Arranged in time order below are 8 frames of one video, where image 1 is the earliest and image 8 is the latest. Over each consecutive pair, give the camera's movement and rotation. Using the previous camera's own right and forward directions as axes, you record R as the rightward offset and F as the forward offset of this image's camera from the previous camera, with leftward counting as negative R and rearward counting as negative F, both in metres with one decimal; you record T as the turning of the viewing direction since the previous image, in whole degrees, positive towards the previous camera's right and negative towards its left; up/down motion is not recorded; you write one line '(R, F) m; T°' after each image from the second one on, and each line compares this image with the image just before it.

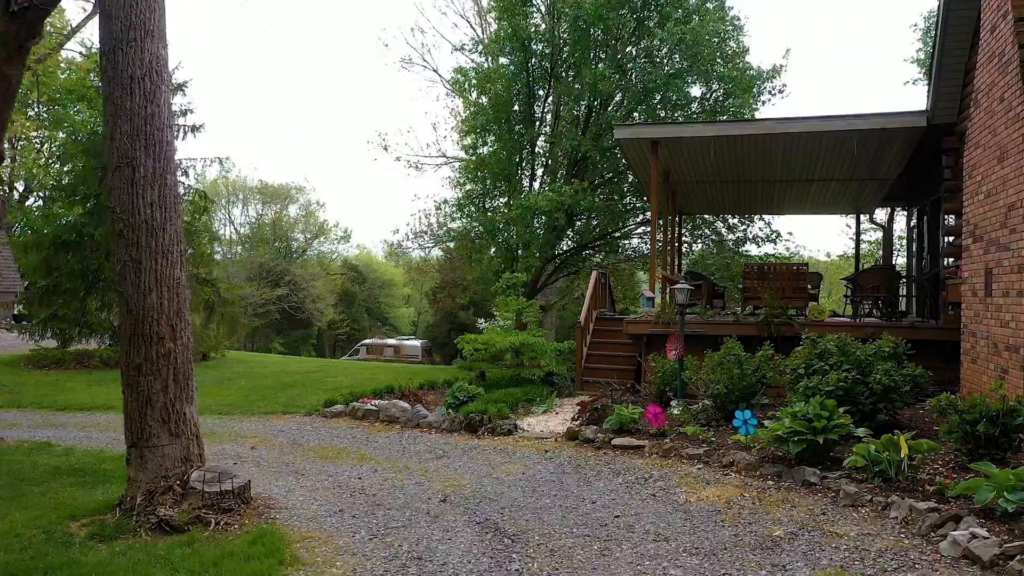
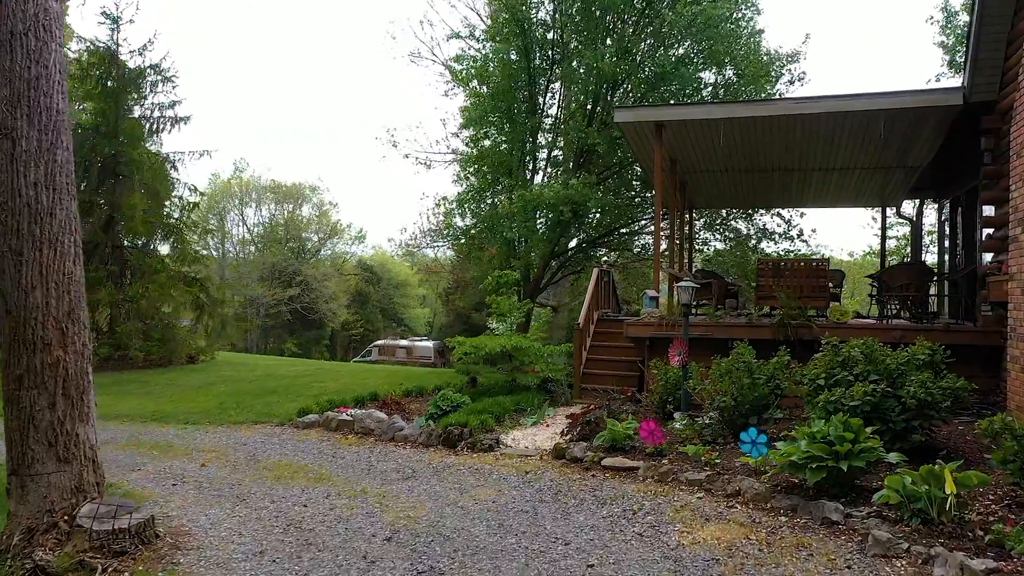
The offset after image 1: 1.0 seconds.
(+0.3, +0.7) m; -1°
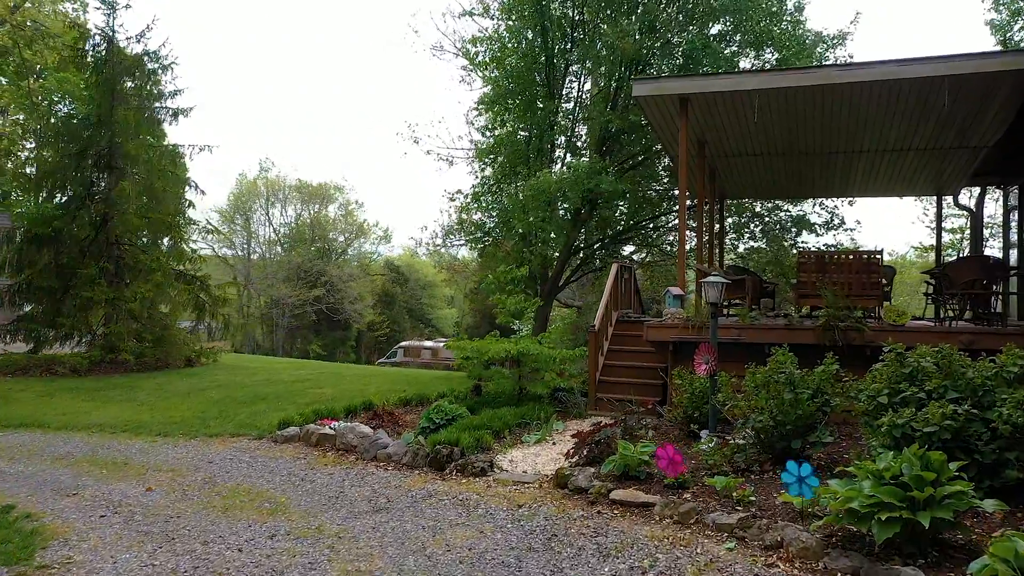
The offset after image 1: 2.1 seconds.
(+0.2, +0.9) m; -2°
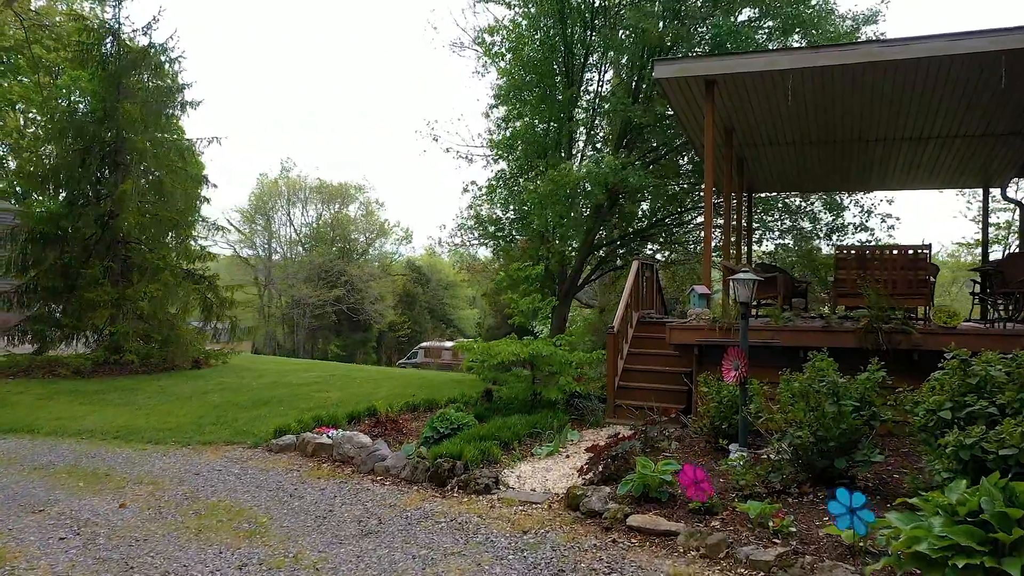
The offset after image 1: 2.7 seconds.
(+0.1, +0.5) m; -2°
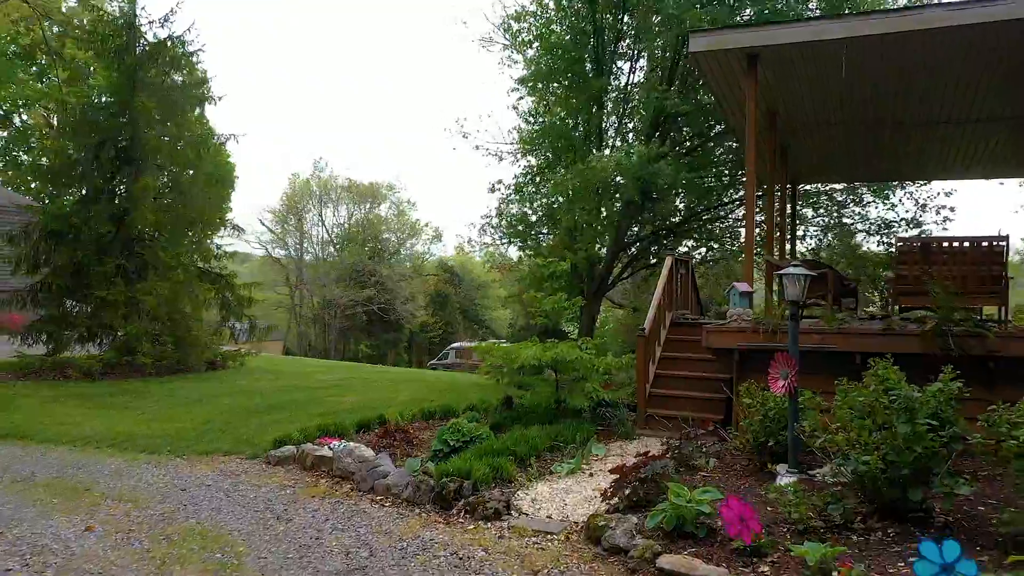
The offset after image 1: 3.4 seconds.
(+0.1, +0.6) m; -2°
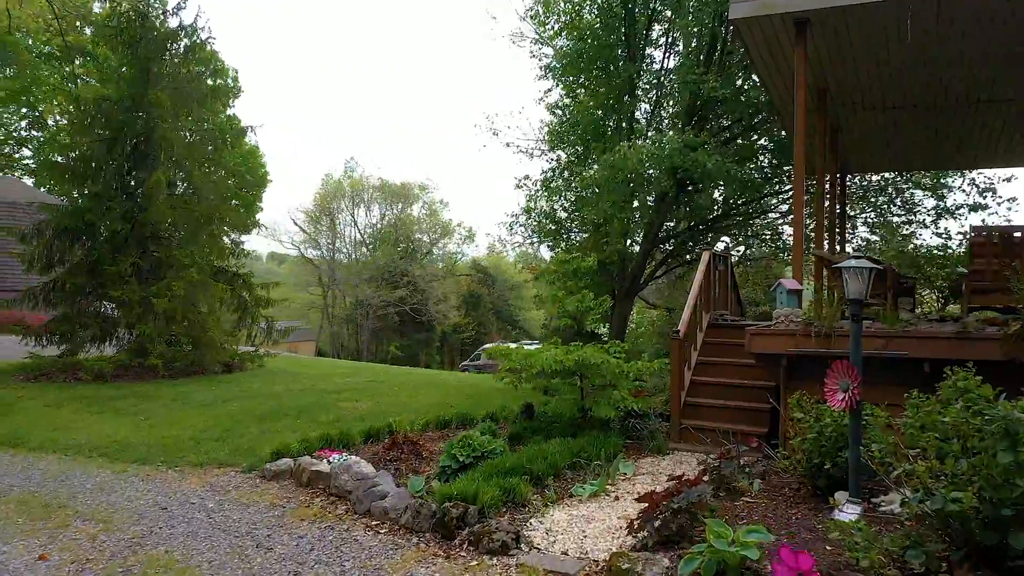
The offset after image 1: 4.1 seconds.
(+0.1, +0.6) m; -2°
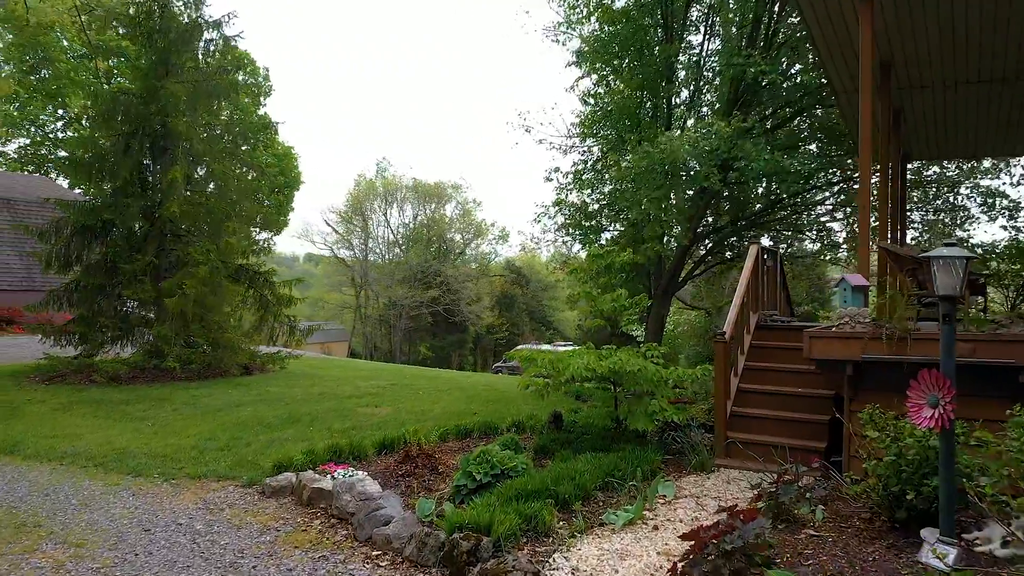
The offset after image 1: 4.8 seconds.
(+0.1, +0.5) m; -2°
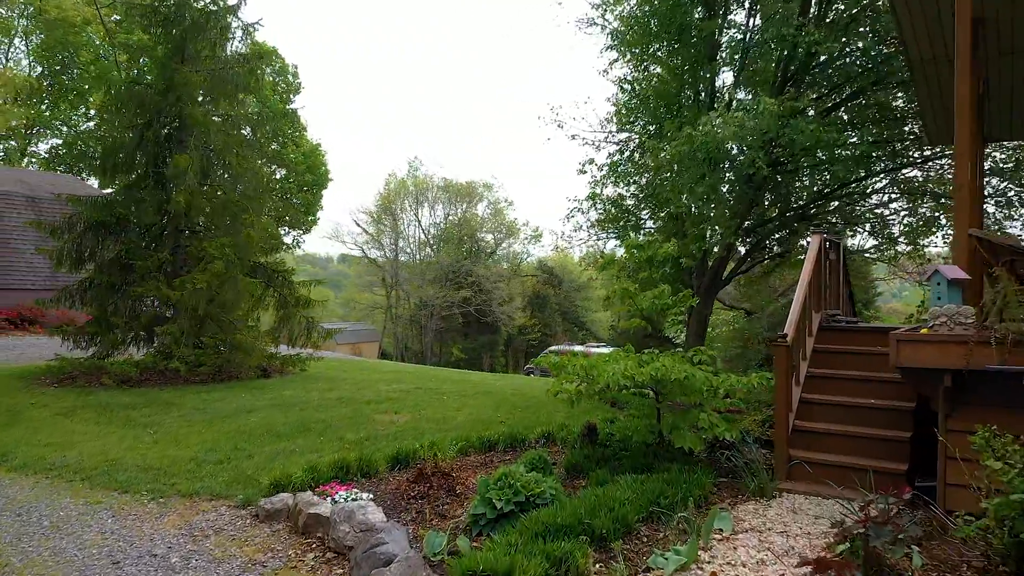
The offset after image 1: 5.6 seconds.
(0.0, +0.6) m; -2°
